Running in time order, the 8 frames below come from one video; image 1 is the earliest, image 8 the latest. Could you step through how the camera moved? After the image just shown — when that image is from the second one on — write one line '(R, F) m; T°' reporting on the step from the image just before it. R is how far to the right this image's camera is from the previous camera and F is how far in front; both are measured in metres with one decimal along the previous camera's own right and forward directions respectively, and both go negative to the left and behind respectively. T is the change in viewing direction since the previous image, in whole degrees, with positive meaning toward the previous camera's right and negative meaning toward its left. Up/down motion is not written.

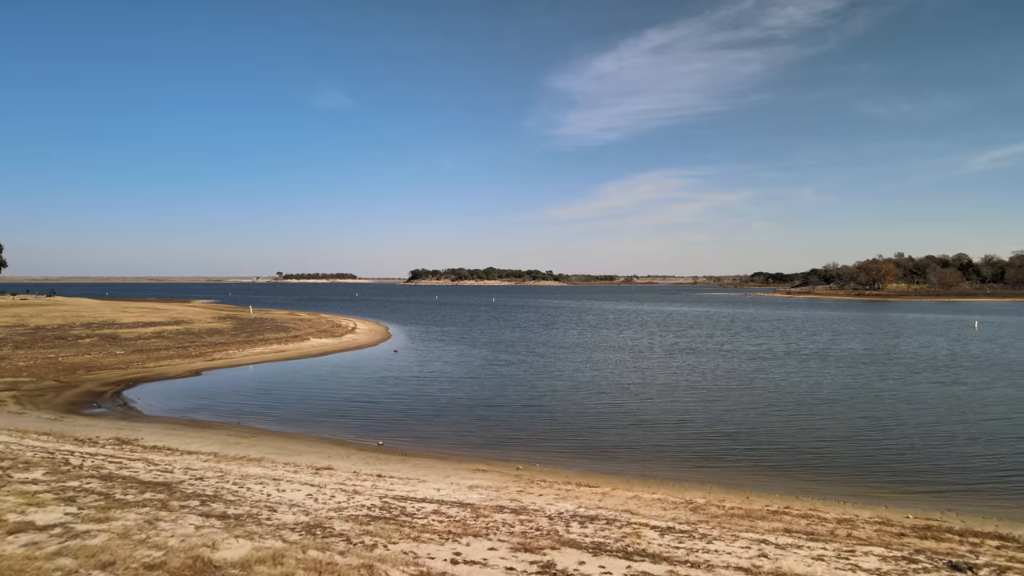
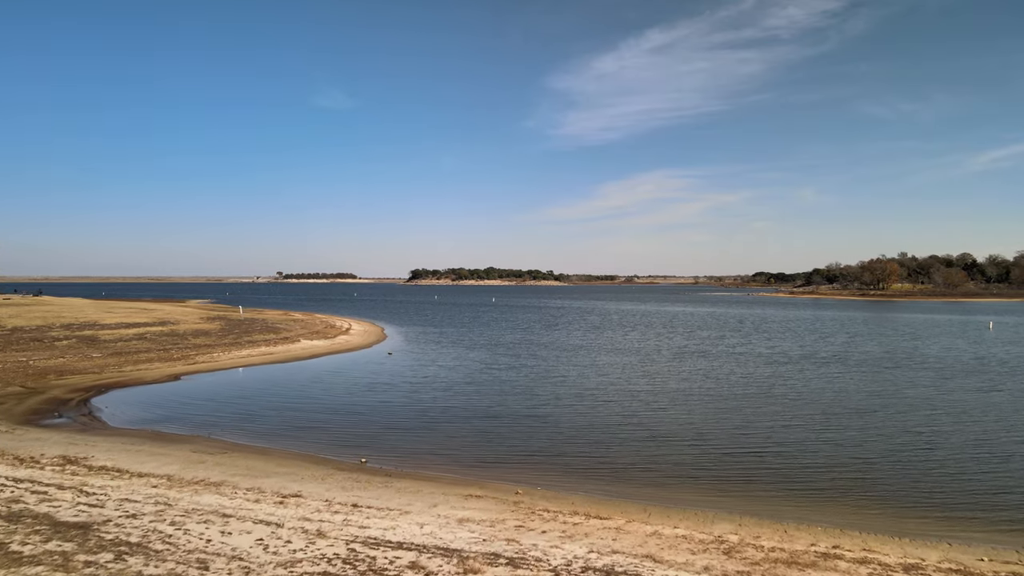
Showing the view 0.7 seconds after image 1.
(+0.1, +1.8) m; 0°
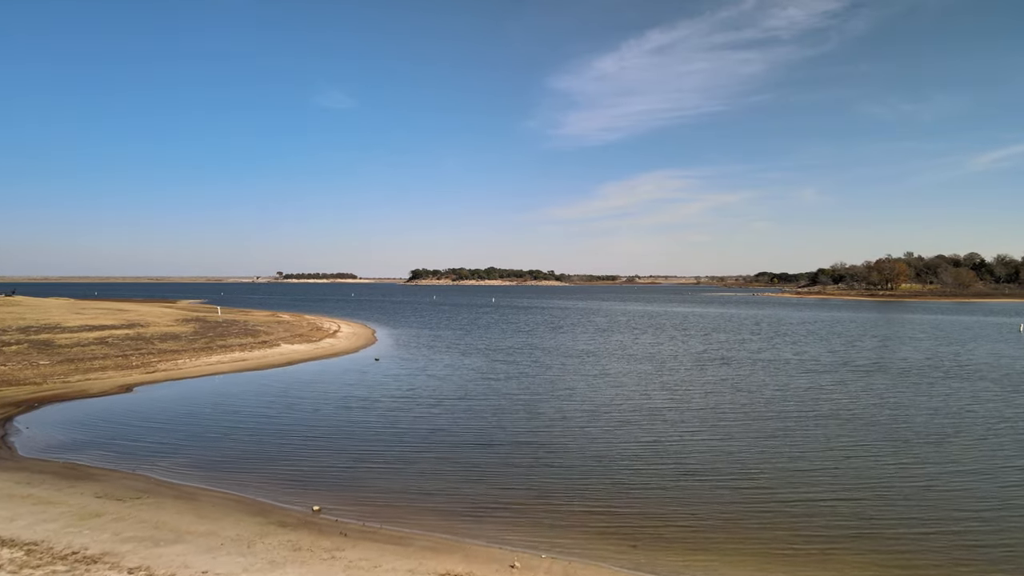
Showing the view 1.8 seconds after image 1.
(+0.1, +3.5) m; 0°
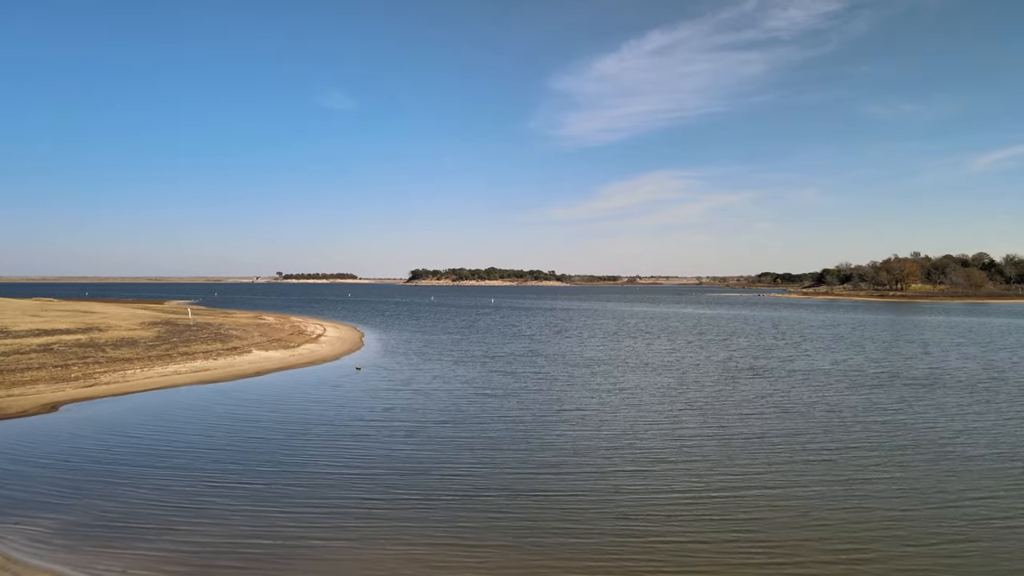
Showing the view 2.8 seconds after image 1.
(+0.1, +3.9) m; 0°
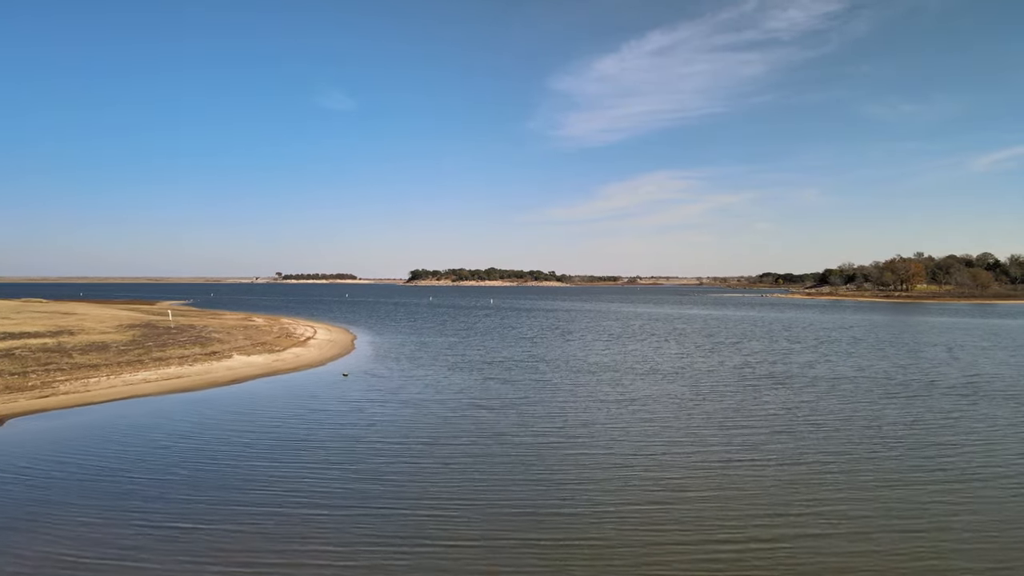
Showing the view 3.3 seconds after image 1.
(+0.1, +2.2) m; 0°
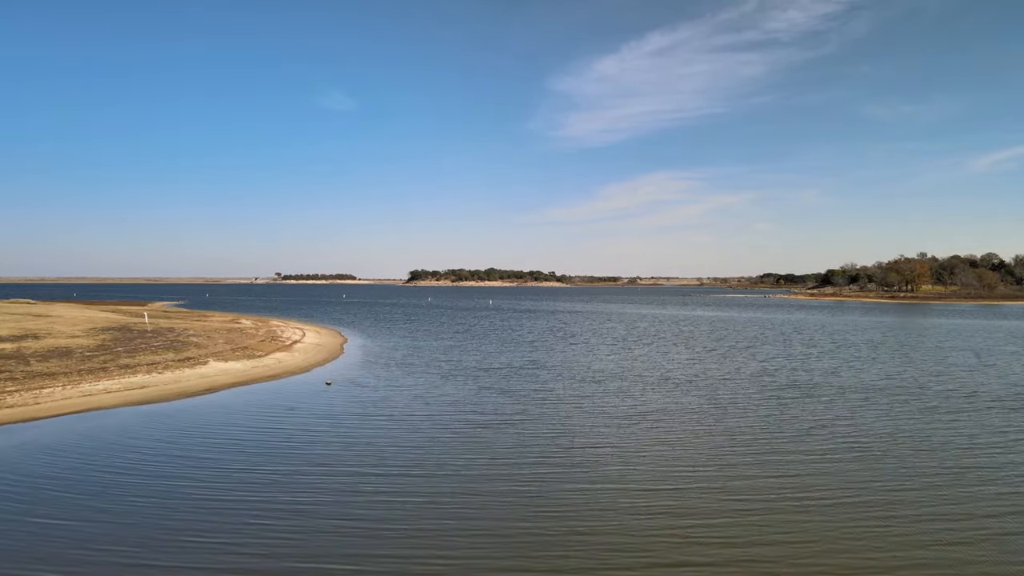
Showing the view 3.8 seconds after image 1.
(+0.1, +2.3) m; 0°
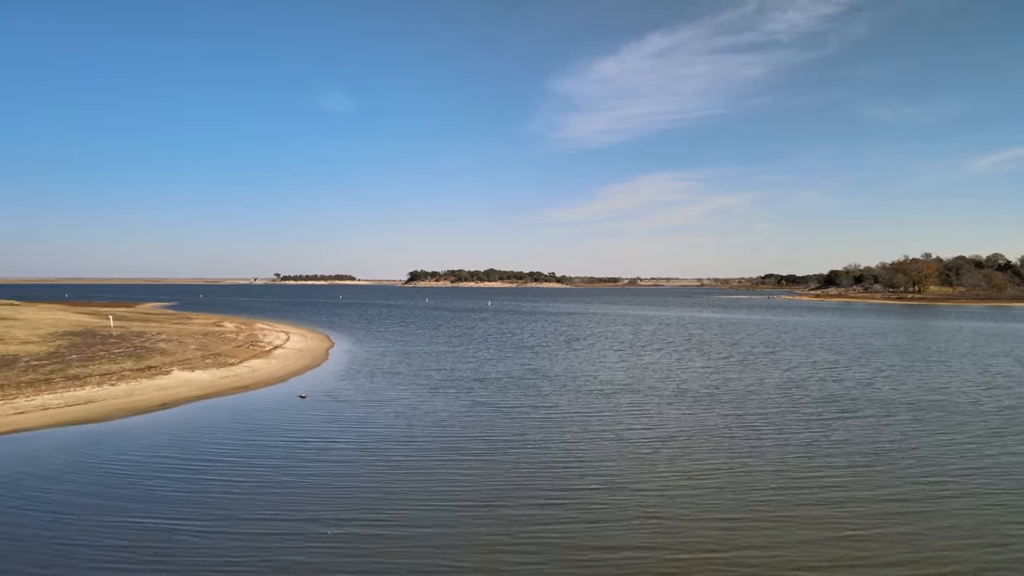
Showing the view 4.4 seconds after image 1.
(+0.1, +2.9) m; 0°
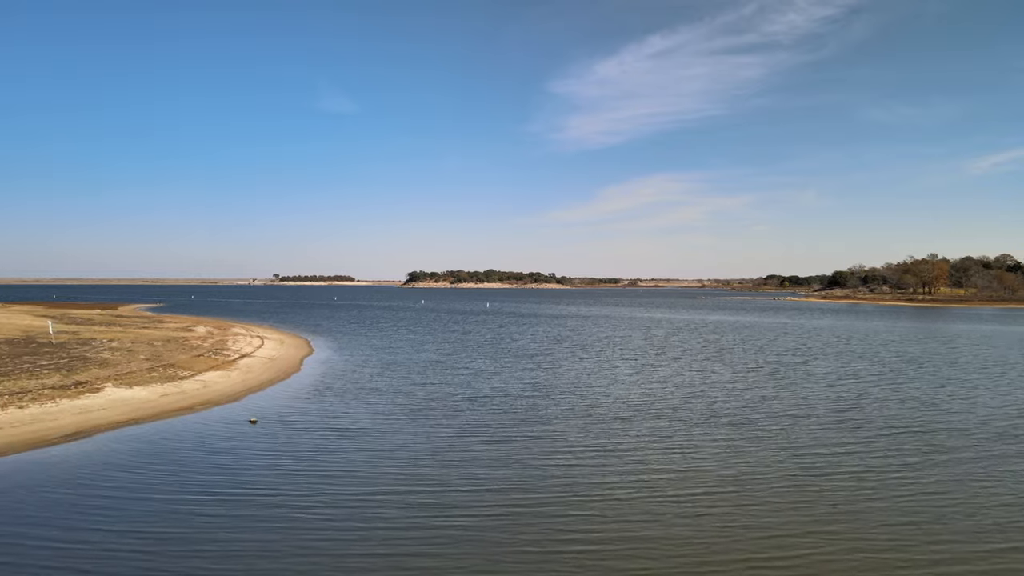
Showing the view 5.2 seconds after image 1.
(+0.1, +4.0) m; 0°
